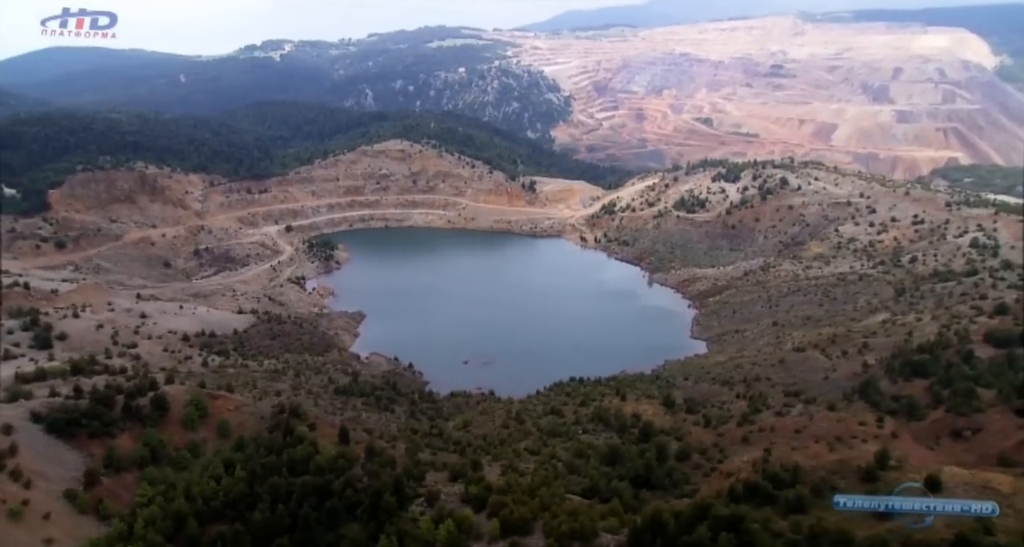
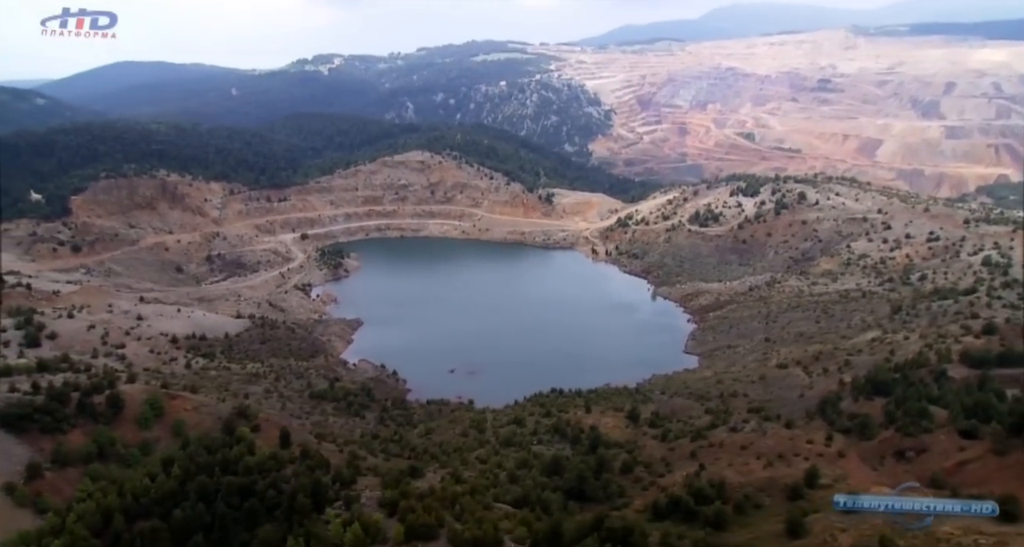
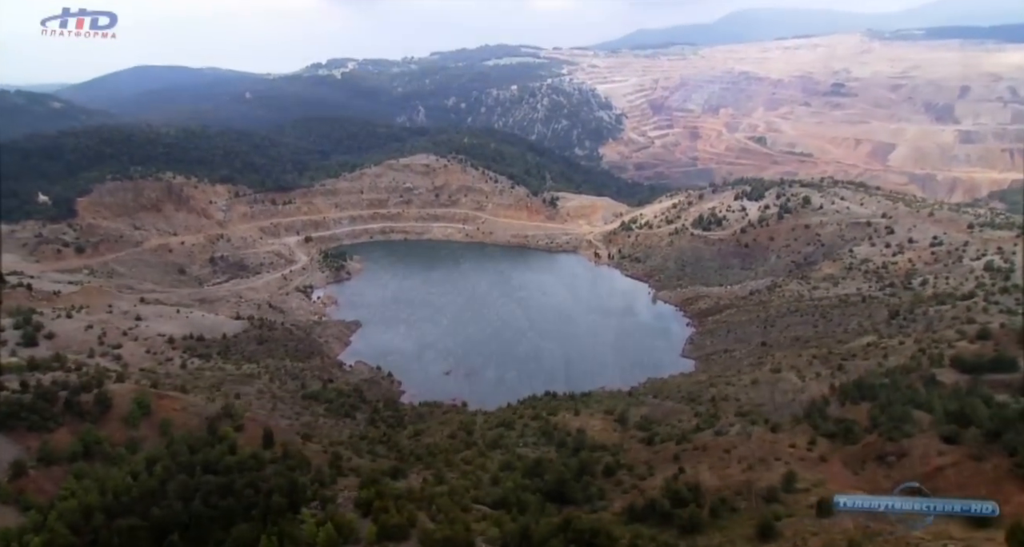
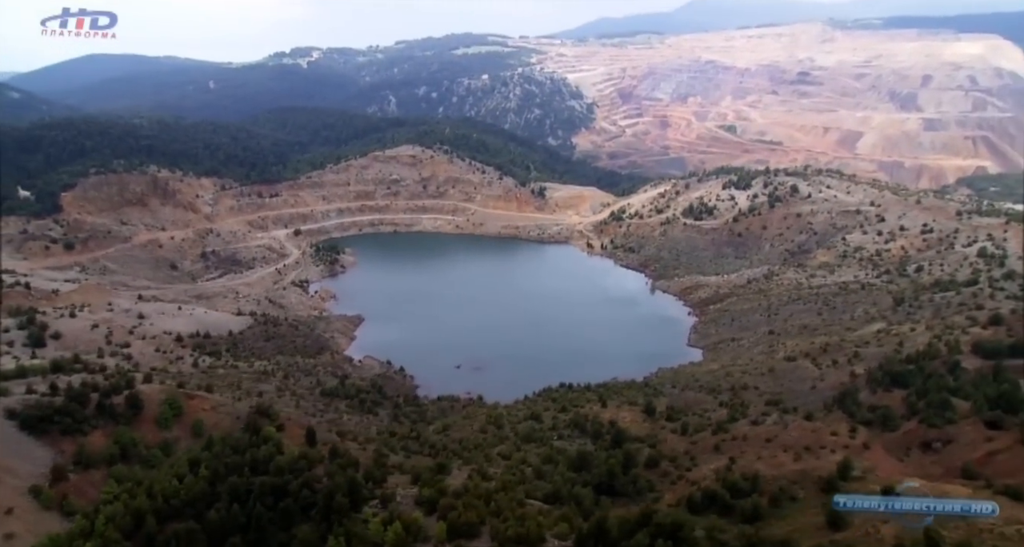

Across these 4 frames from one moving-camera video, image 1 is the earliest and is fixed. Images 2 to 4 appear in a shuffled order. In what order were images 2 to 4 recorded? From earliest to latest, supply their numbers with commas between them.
4, 2, 3
